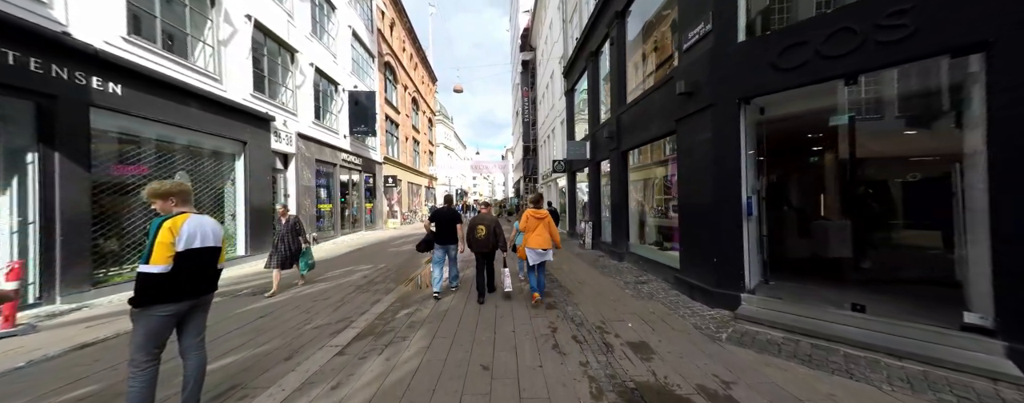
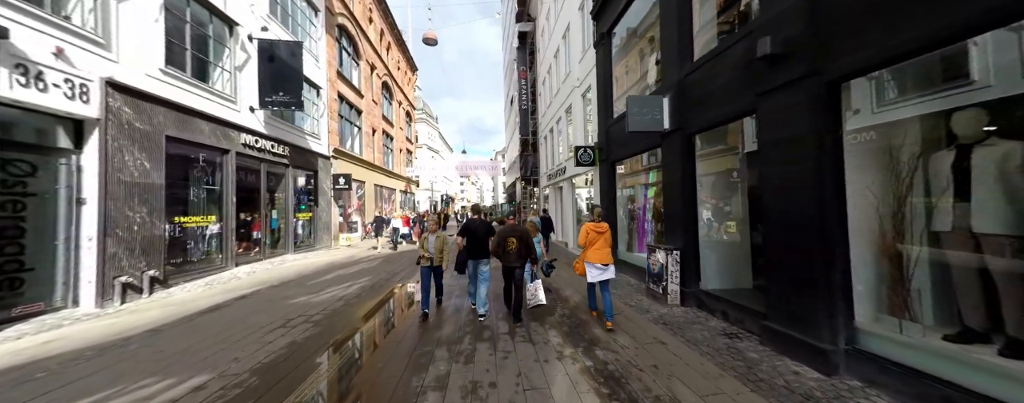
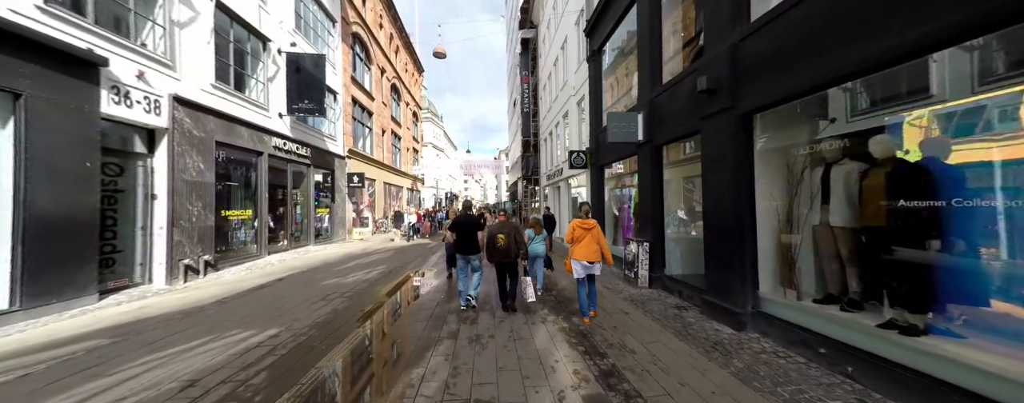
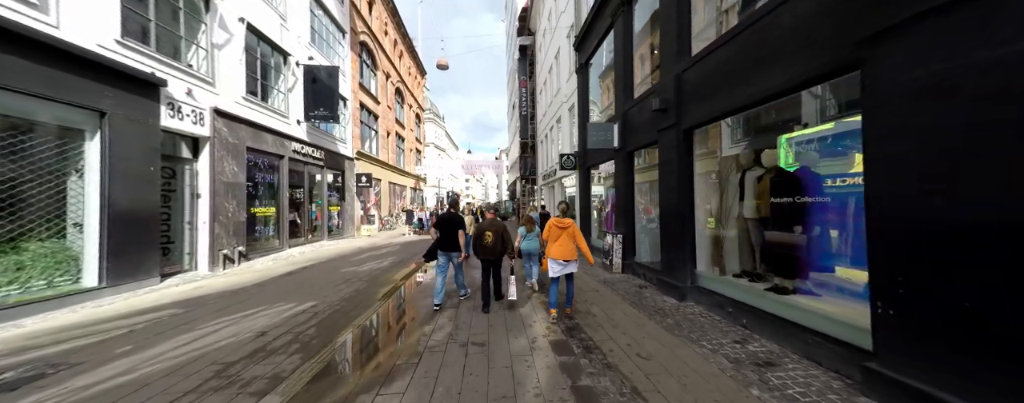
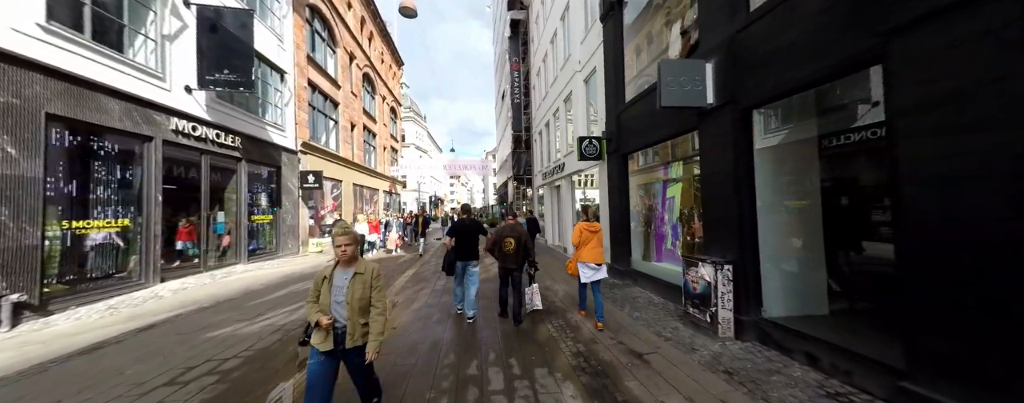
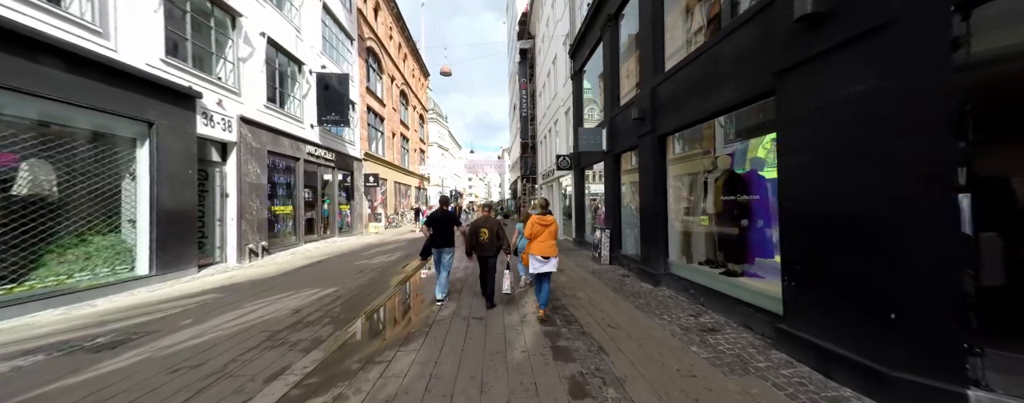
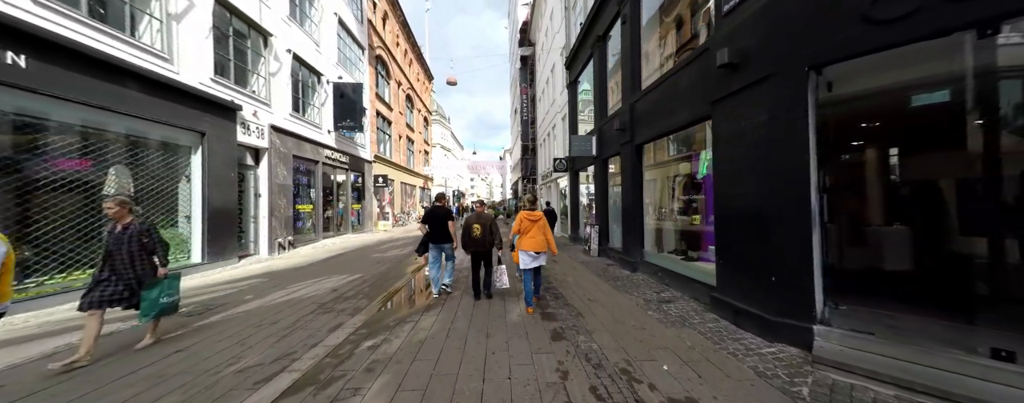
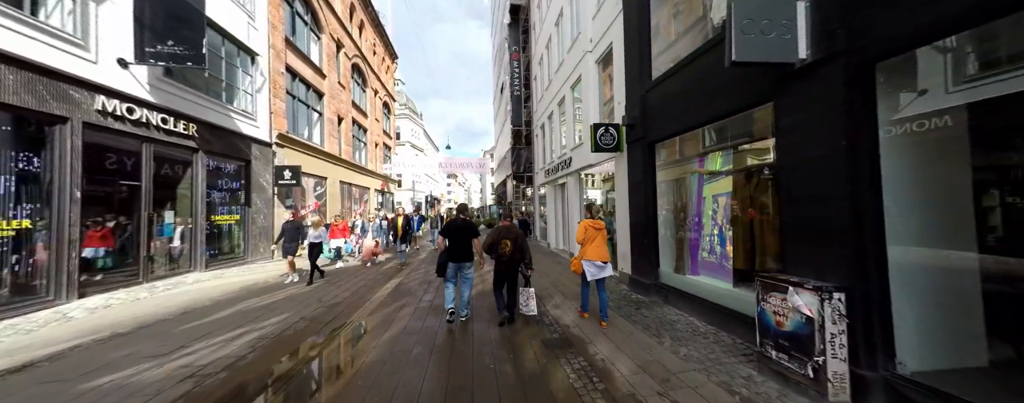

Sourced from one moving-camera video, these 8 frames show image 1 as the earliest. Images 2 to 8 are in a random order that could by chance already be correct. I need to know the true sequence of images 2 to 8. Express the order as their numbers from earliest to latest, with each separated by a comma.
7, 6, 4, 3, 2, 5, 8
